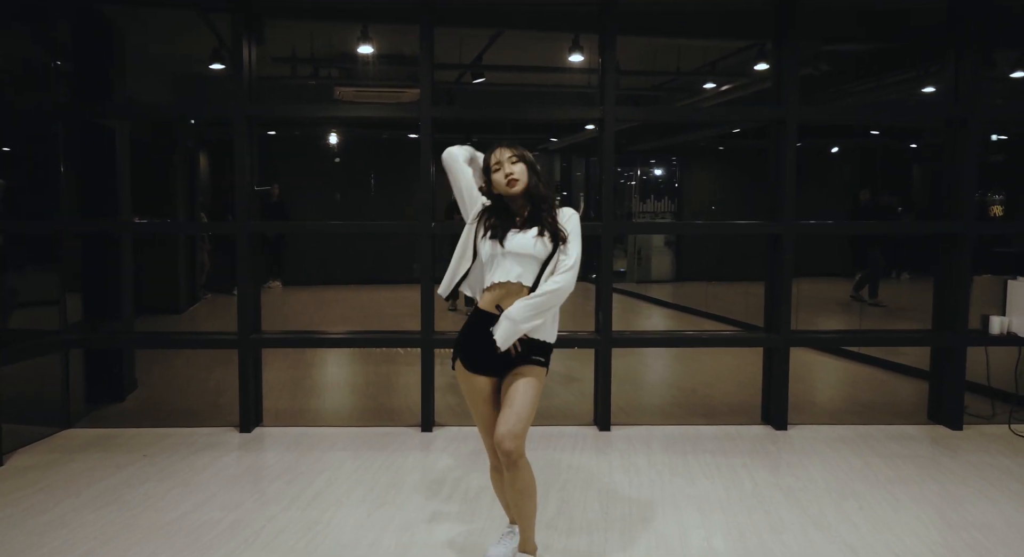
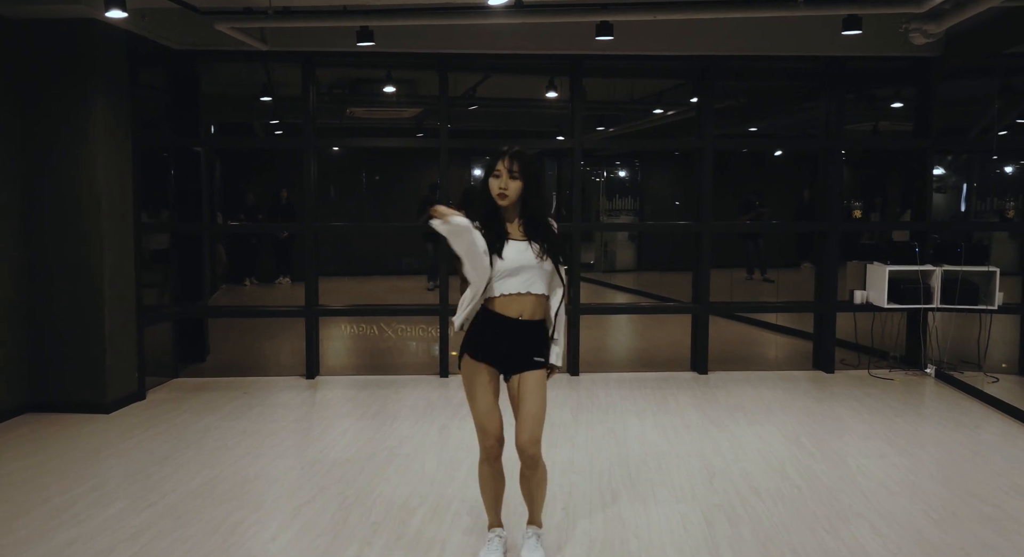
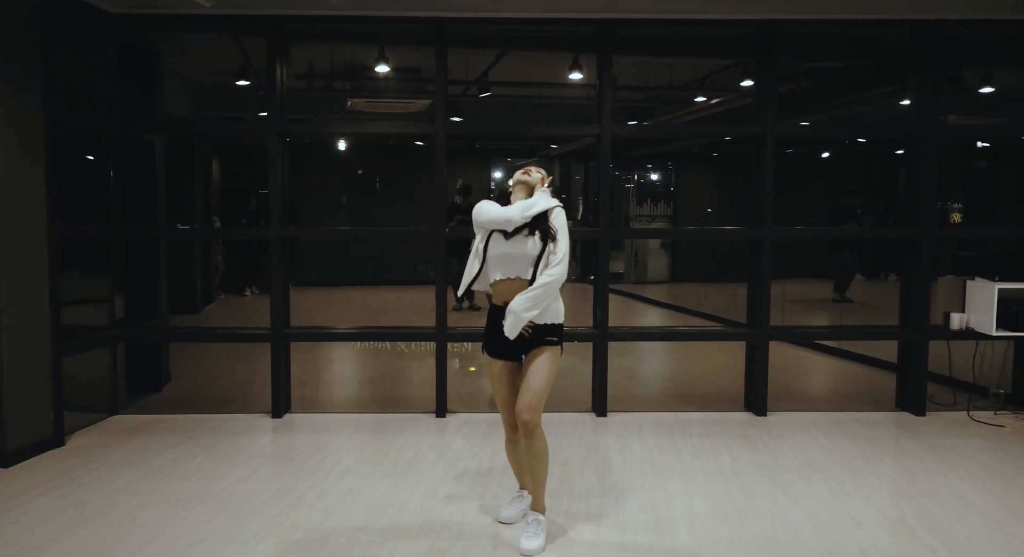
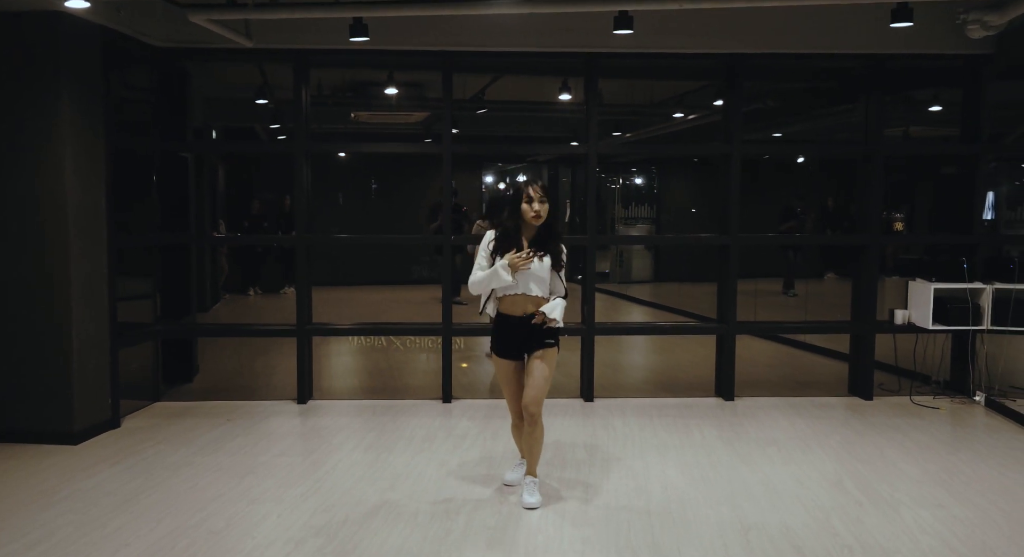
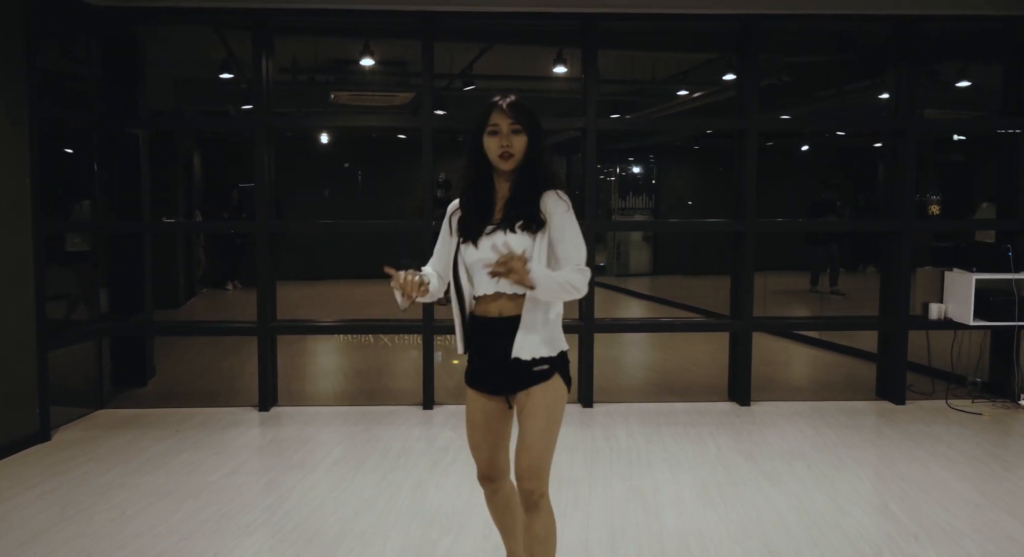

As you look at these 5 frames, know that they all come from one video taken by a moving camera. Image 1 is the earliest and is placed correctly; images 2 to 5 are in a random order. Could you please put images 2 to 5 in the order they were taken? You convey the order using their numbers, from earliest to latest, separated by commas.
3, 4, 5, 2
